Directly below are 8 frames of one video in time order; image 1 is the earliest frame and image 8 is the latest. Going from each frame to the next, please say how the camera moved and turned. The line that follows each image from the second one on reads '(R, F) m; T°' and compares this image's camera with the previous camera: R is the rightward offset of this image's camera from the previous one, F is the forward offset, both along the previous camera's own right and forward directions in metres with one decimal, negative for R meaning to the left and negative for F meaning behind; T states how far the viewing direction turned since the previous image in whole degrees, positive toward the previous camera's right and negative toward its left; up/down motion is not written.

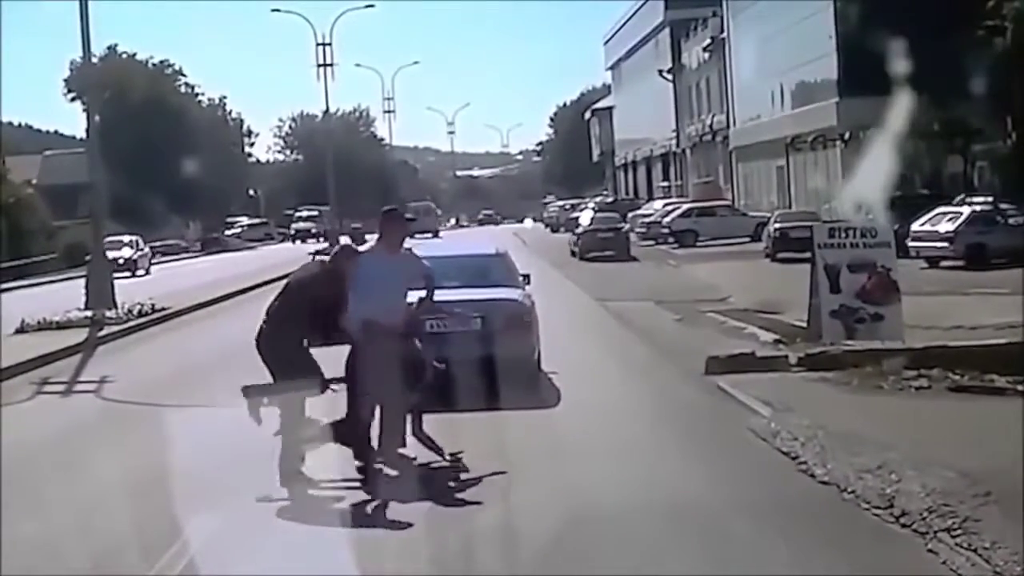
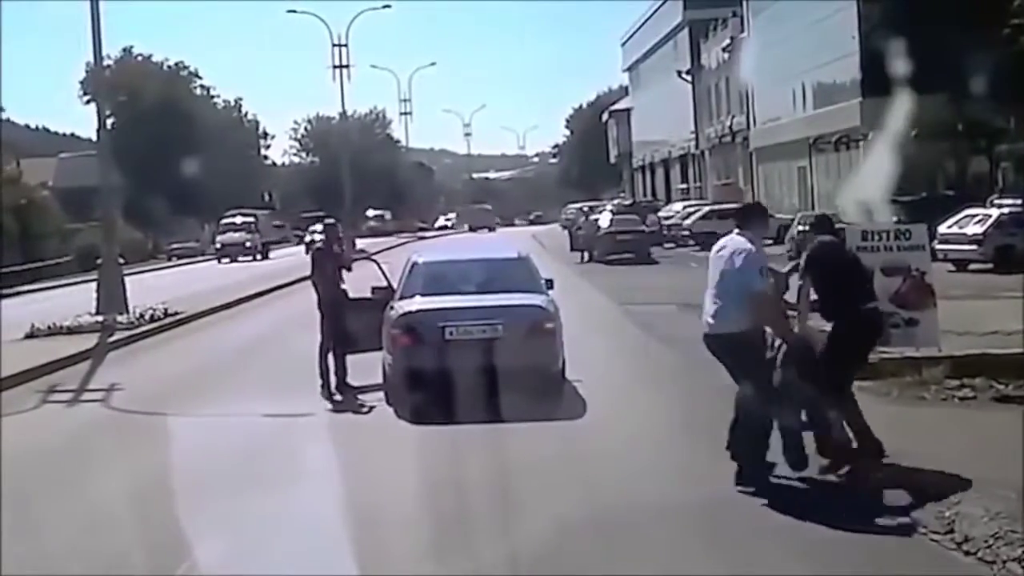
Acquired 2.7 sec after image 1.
(-0.1, +0.5) m; -1°
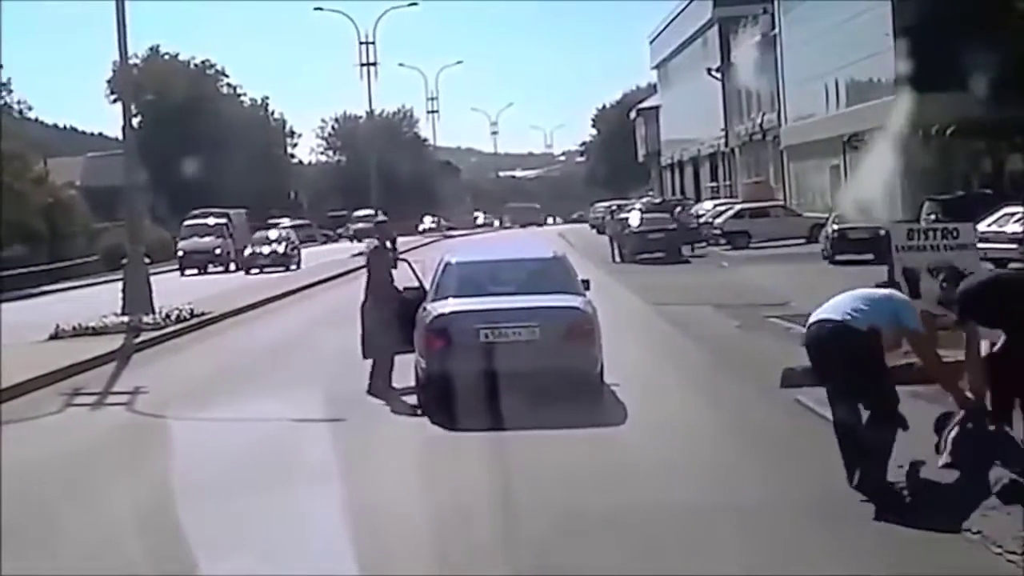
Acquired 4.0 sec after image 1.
(-0.1, +0.4) m; -1°
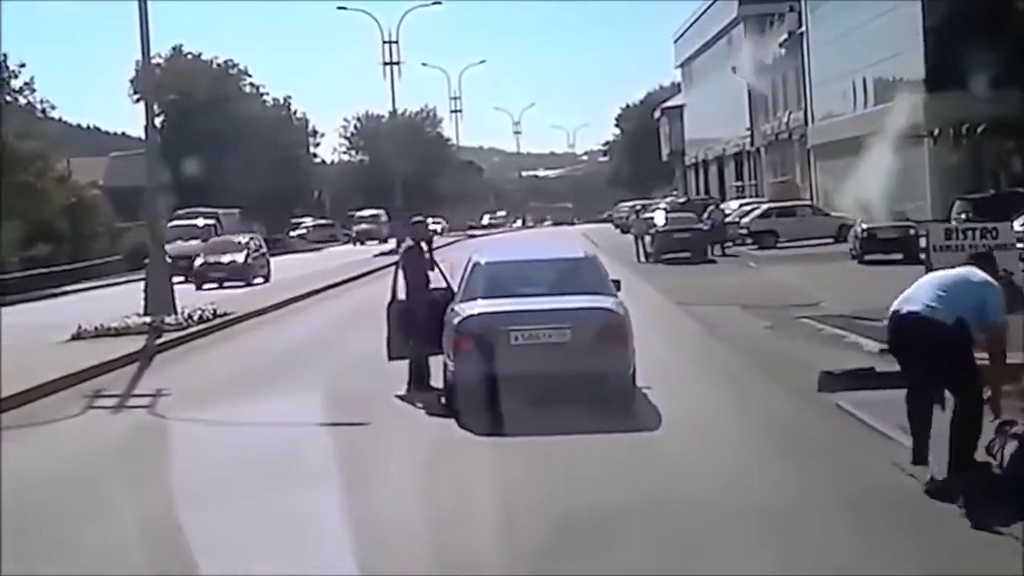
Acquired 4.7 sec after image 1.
(-0.1, +0.3) m; -1°
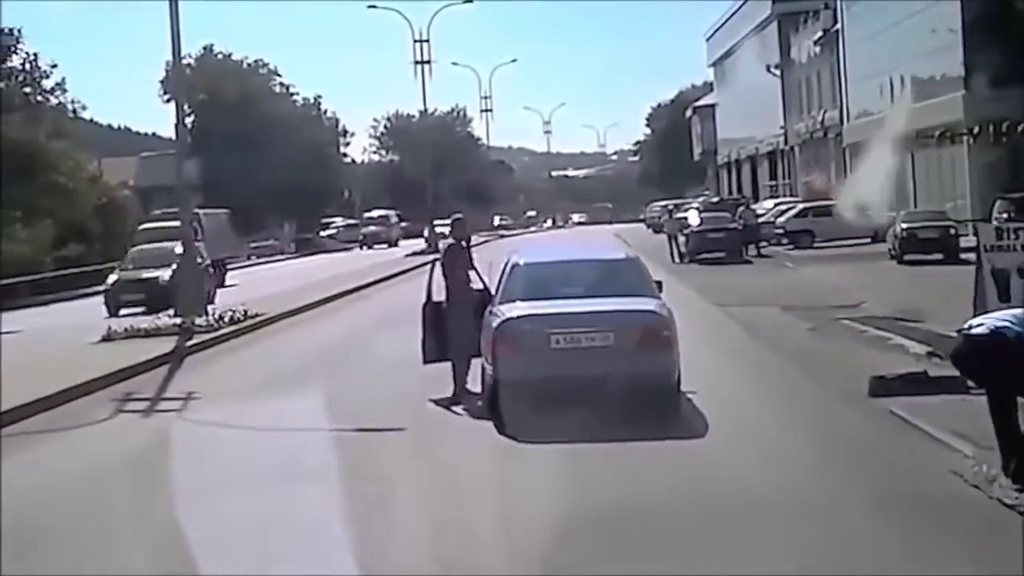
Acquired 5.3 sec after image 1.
(-0.1, +0.3) m; -1°
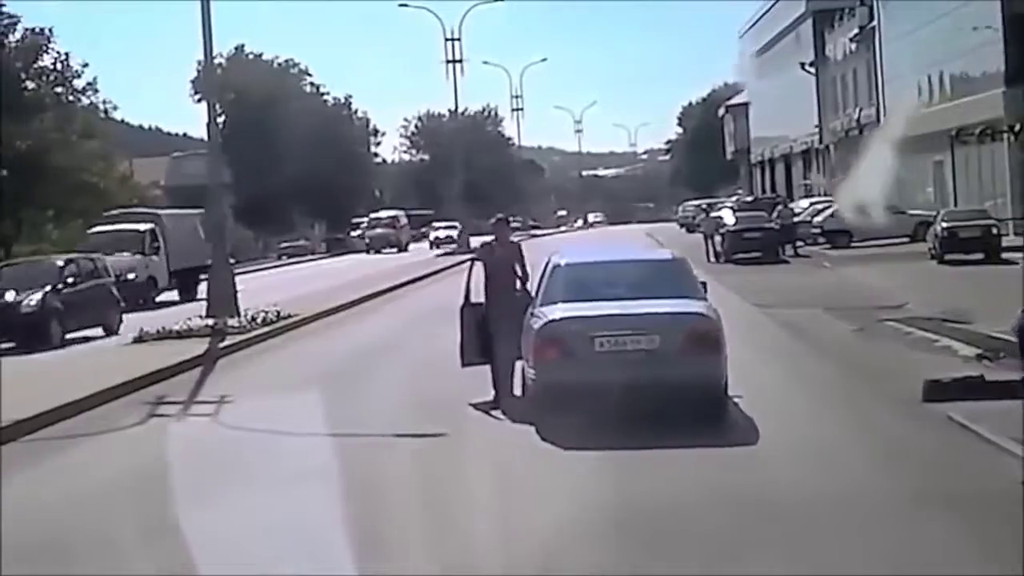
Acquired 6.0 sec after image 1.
(-0.1, +0.3) m; -1°
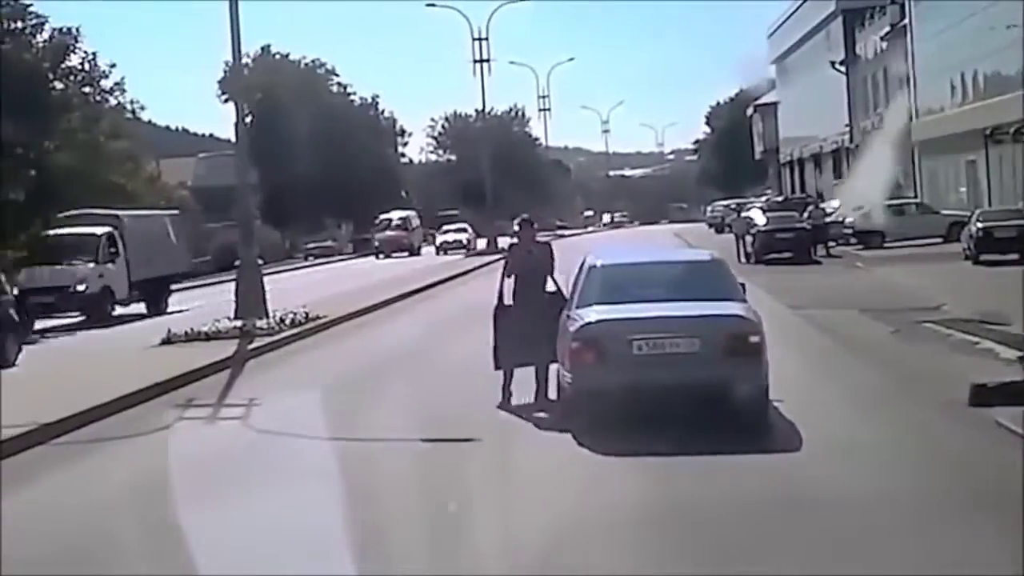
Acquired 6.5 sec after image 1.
(-0.1, +0.2) m; -1°
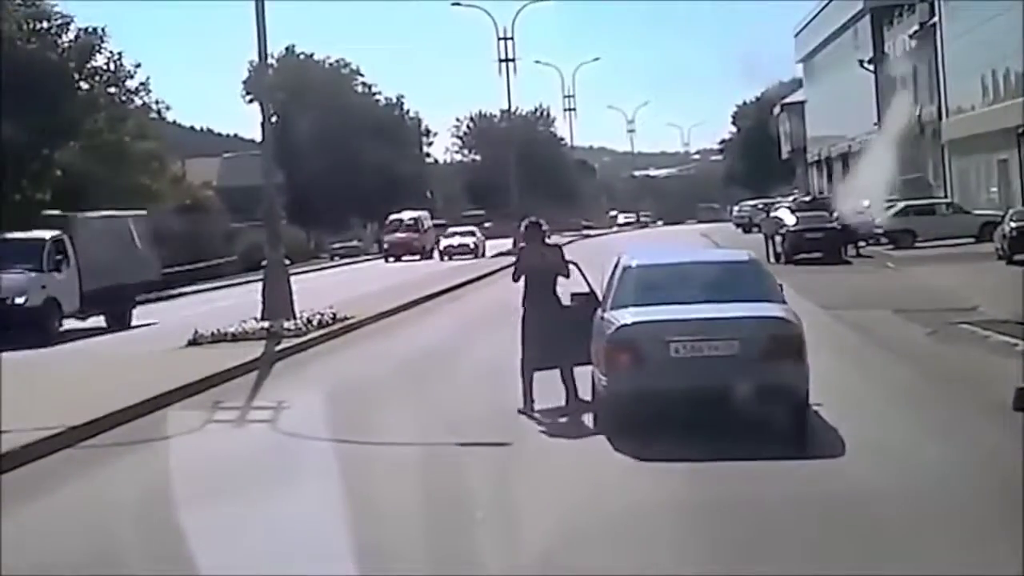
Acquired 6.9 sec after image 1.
(-0.1, +0.2) m; -1°
